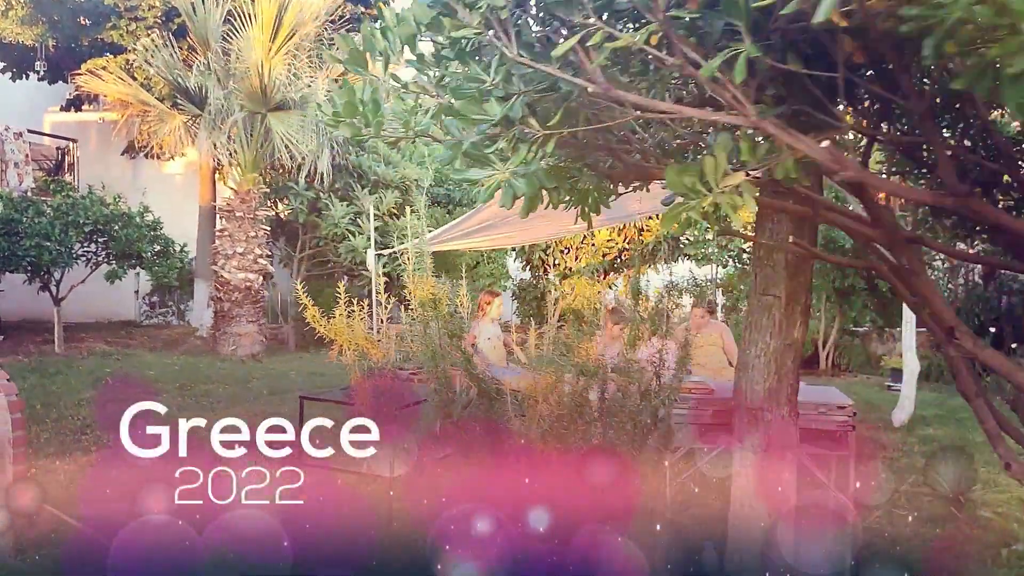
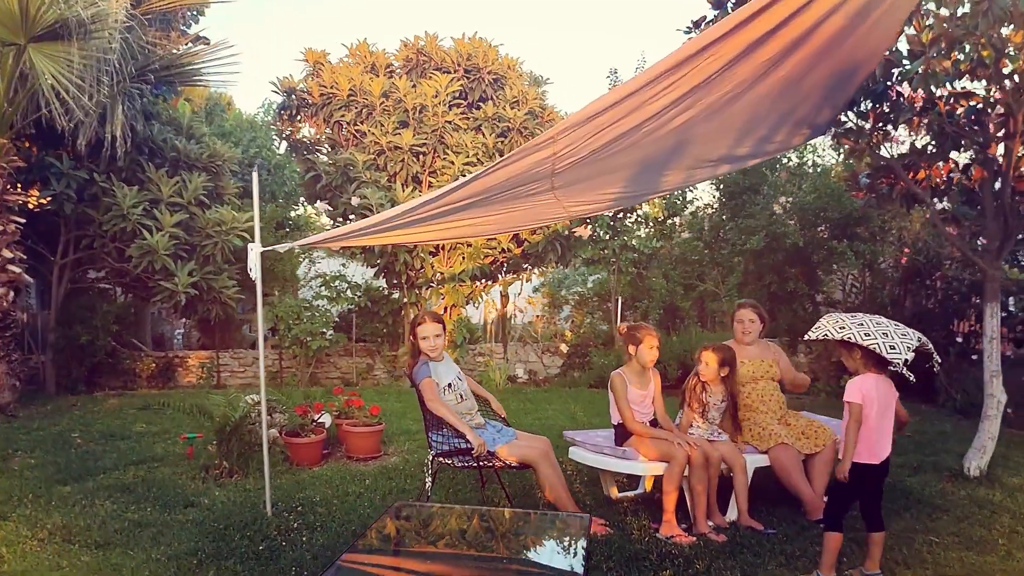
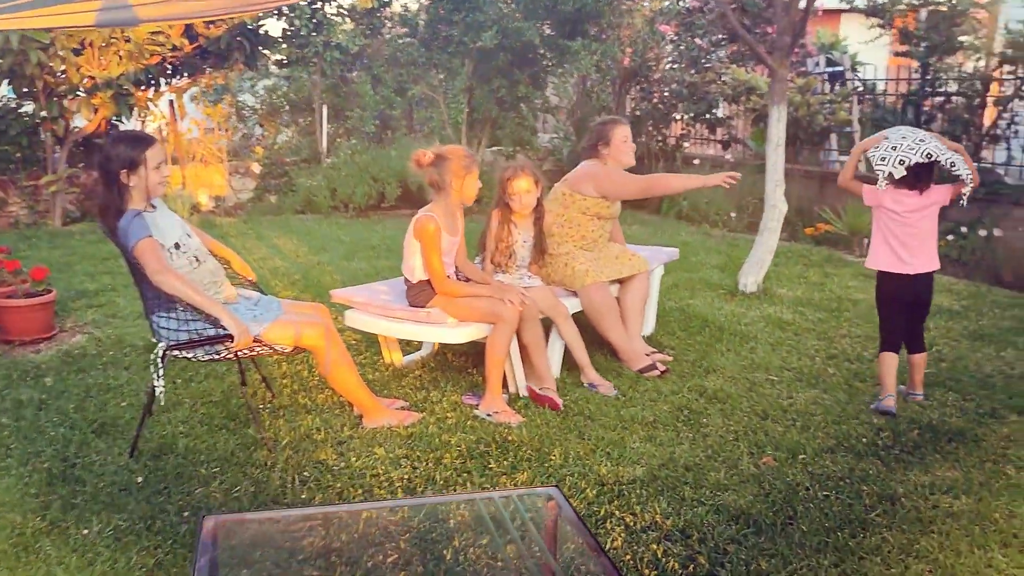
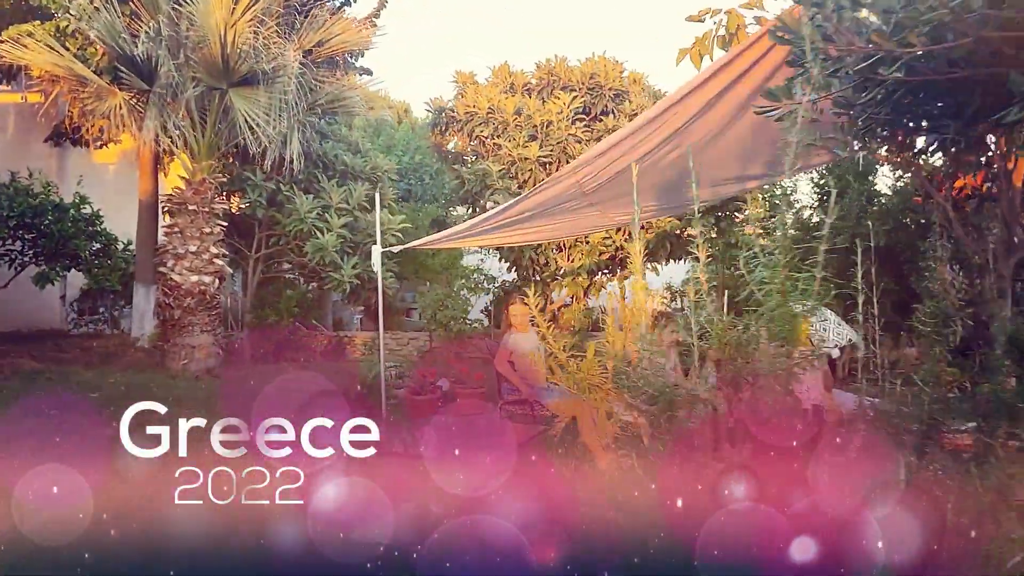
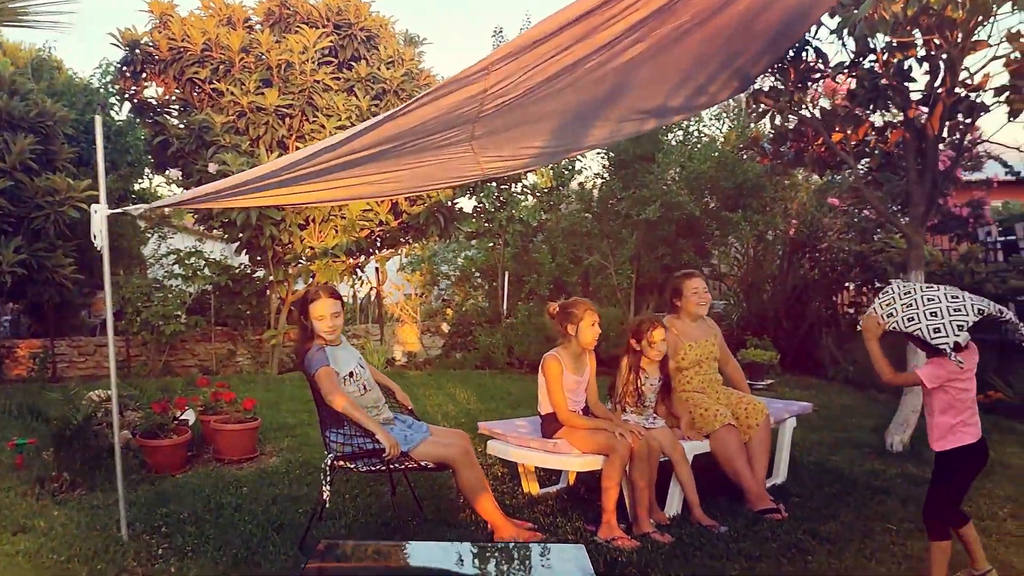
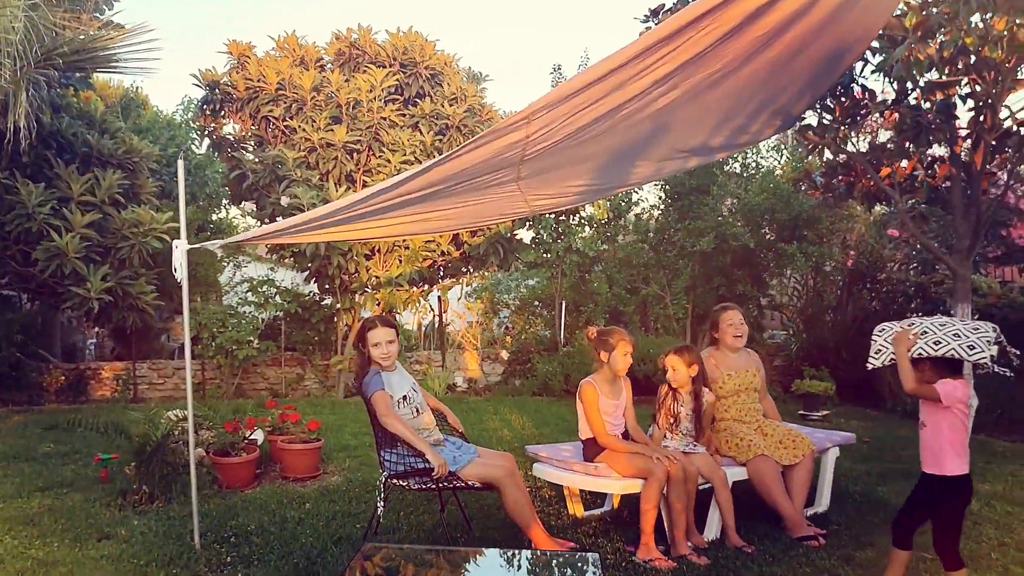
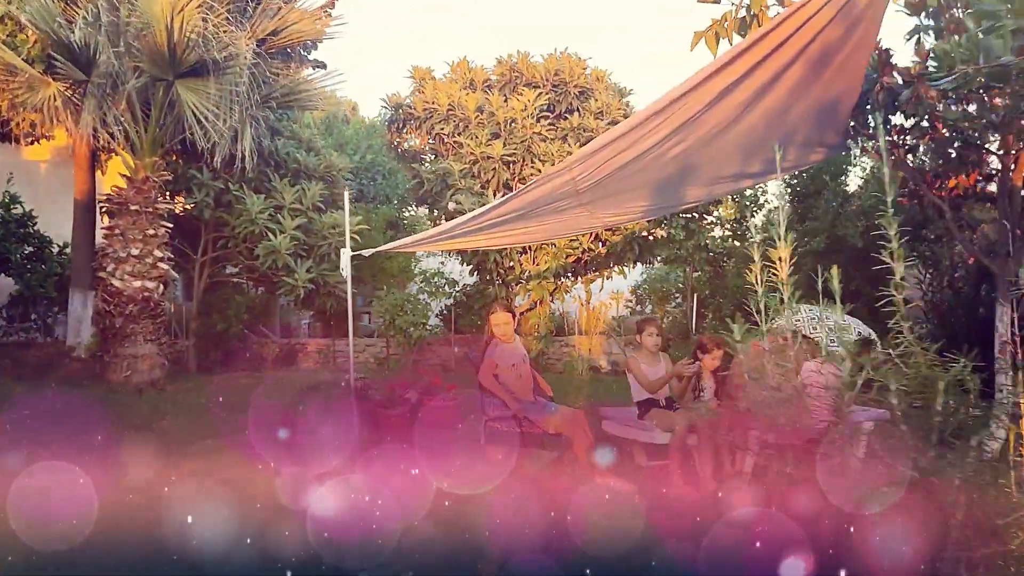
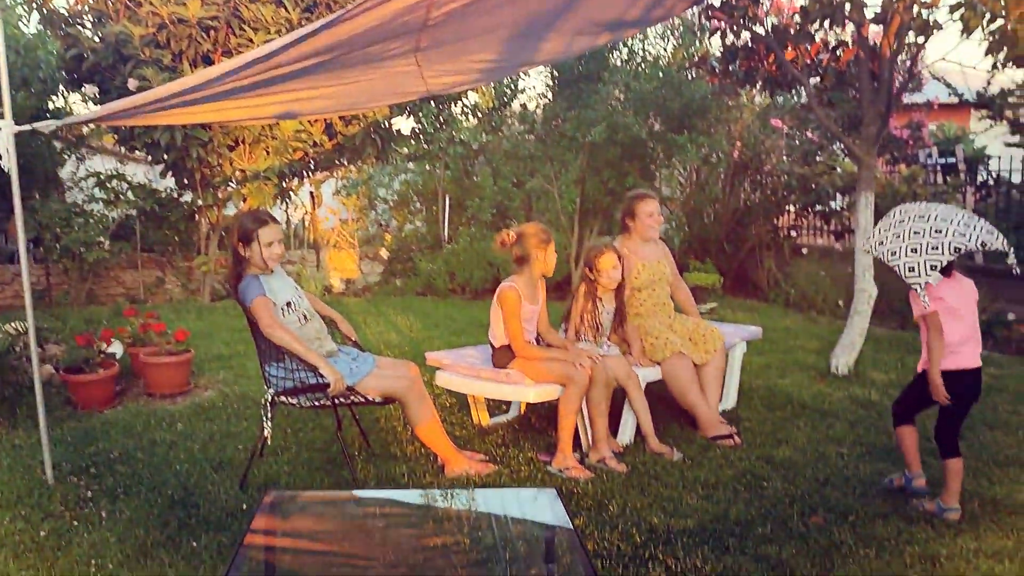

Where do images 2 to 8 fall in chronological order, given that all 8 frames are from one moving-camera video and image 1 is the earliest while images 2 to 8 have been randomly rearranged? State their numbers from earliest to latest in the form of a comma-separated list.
4, 7, 2, 6, 5, 8, 3
